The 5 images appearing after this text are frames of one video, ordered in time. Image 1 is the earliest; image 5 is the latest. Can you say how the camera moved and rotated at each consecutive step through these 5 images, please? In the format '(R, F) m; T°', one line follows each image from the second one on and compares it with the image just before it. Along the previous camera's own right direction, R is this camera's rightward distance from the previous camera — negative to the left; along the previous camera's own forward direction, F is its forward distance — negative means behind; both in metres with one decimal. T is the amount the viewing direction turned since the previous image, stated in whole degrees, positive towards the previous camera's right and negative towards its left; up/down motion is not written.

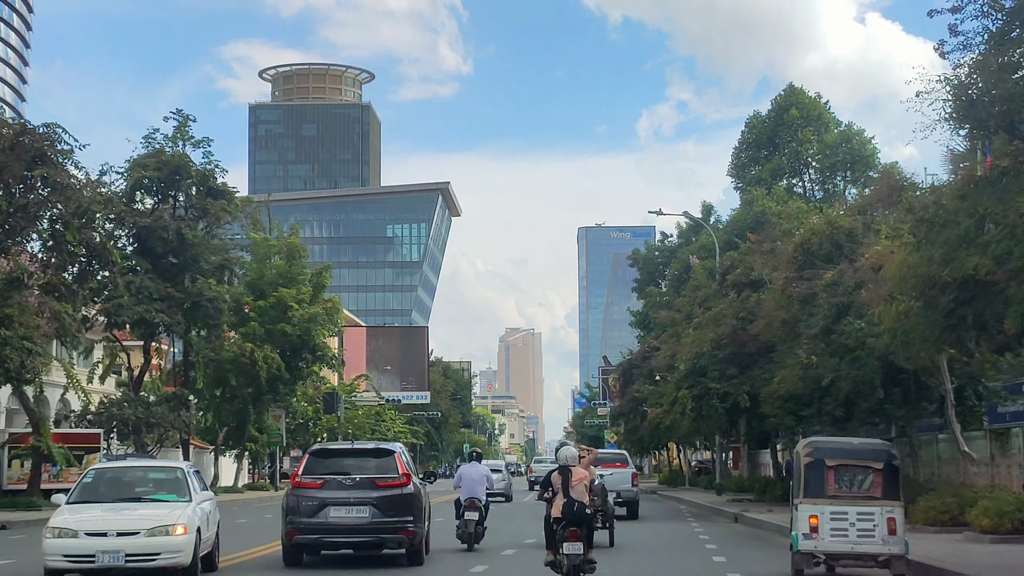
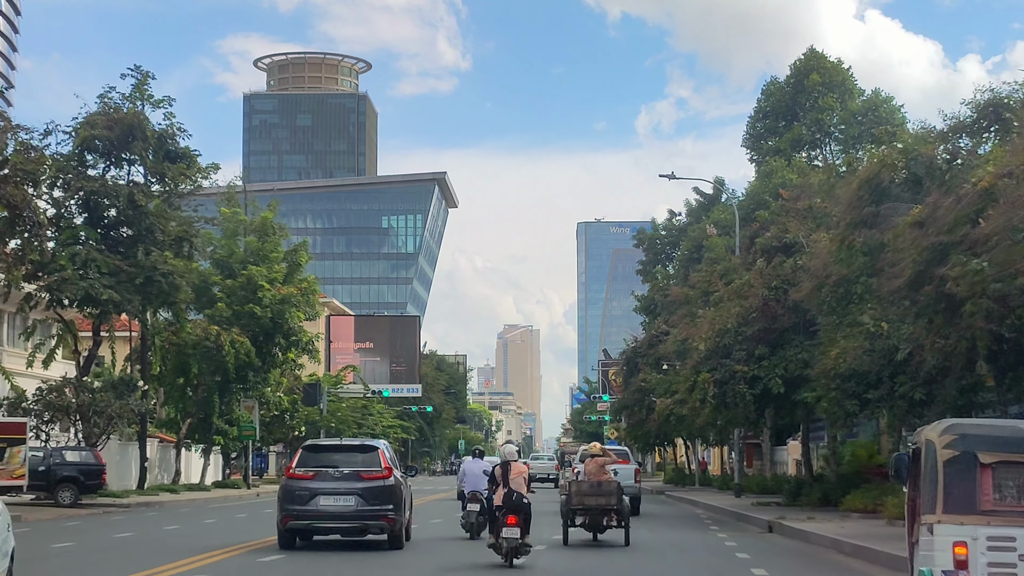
(+0.2, +4.7) m; 0°
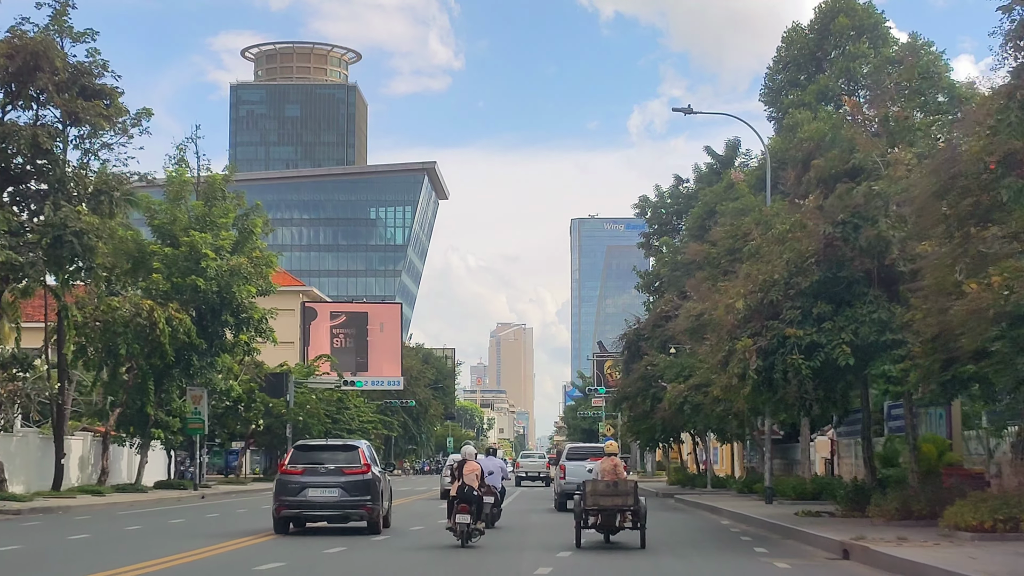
(+0.3, +6.6) m; 0°
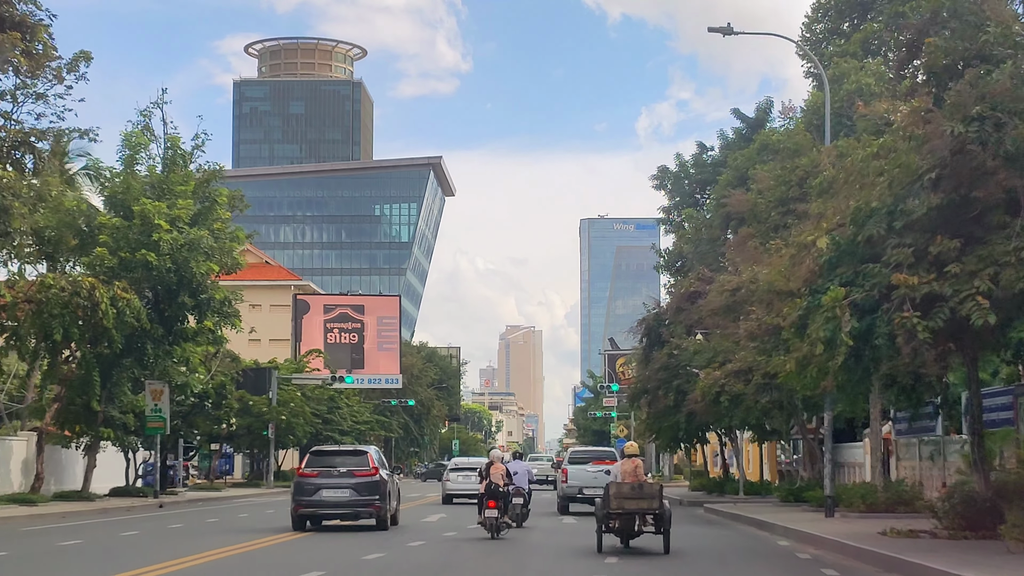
(+0.2, +5.6) m; 0°
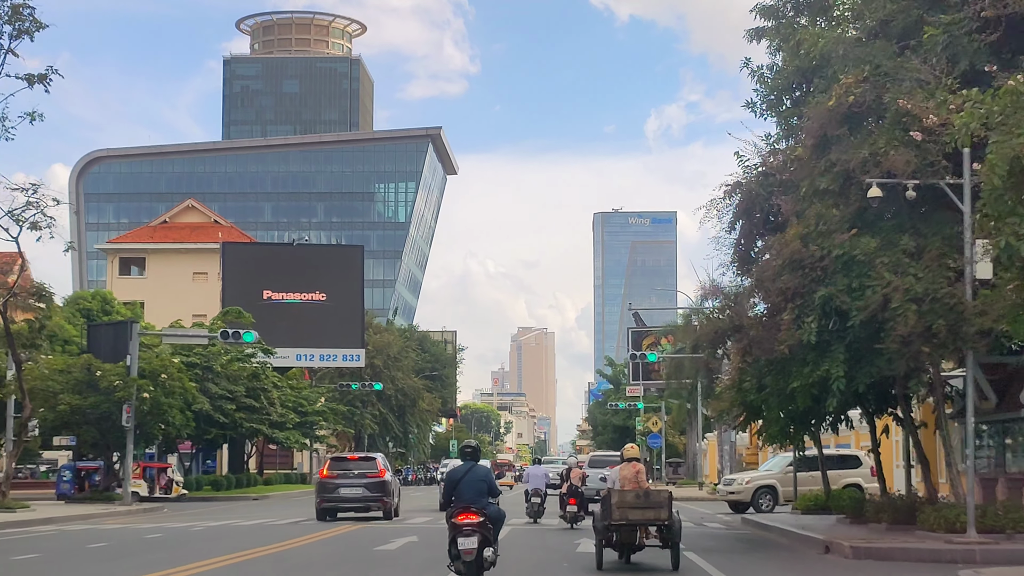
(+0.8, +19.9) m; -1°
